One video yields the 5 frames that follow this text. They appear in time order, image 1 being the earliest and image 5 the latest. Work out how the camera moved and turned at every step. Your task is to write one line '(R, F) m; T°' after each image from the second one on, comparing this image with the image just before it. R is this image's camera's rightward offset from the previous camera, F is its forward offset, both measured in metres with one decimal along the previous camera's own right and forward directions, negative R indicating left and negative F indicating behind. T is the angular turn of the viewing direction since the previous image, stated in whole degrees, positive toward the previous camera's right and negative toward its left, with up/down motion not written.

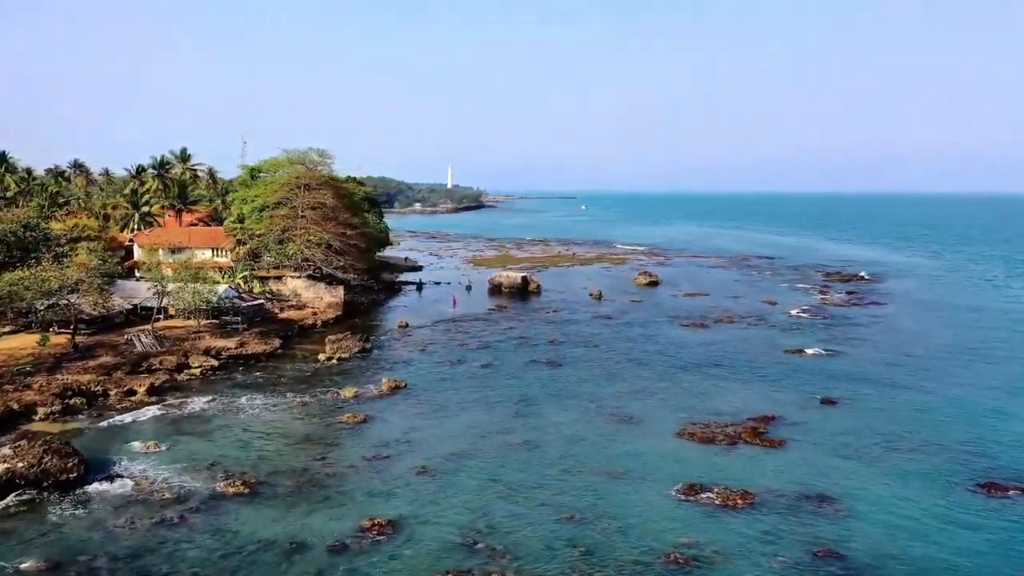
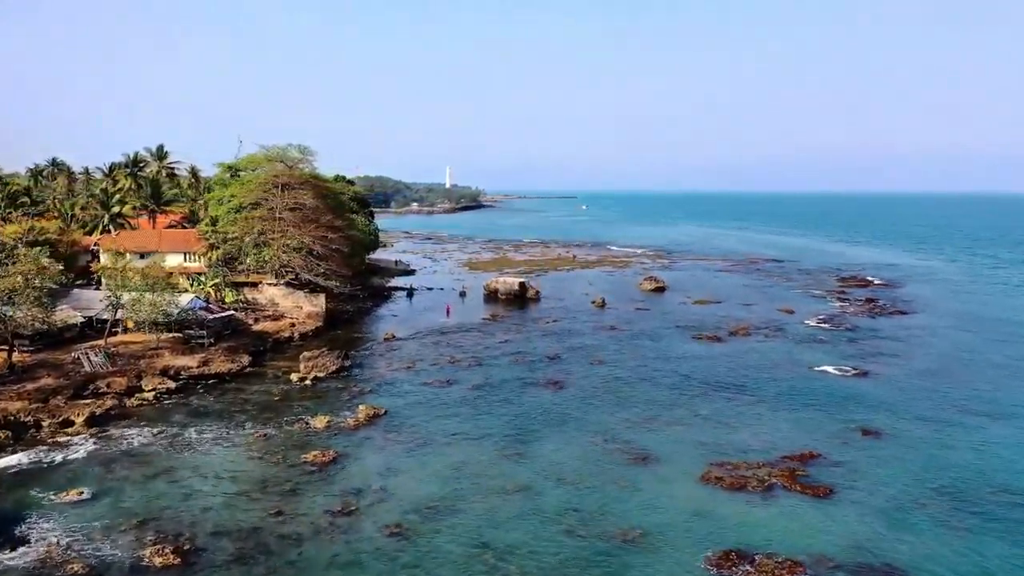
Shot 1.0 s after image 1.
(+0.2, +5.0) m; 0°
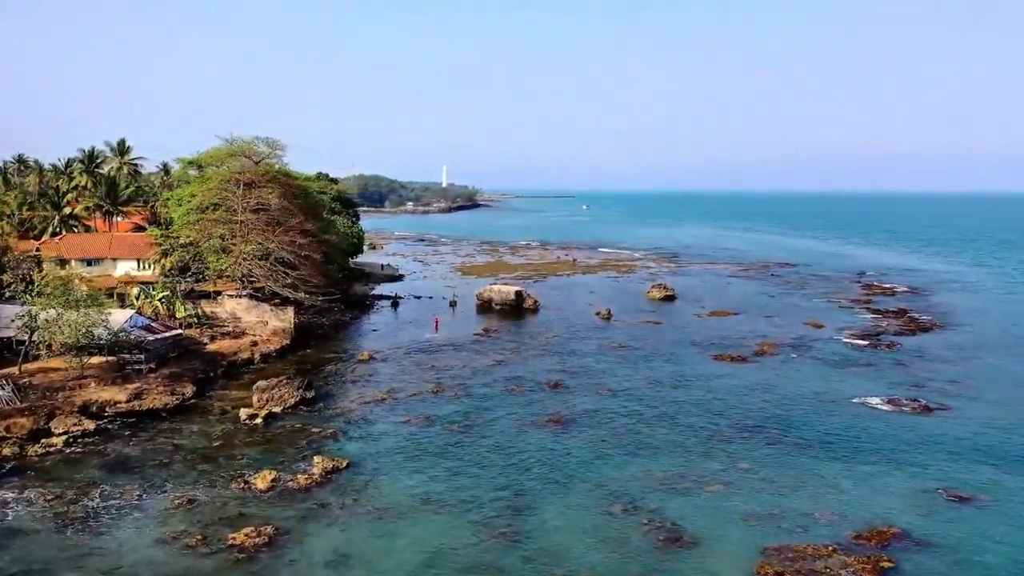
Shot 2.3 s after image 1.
(+0.2, +6.9) m; 0°
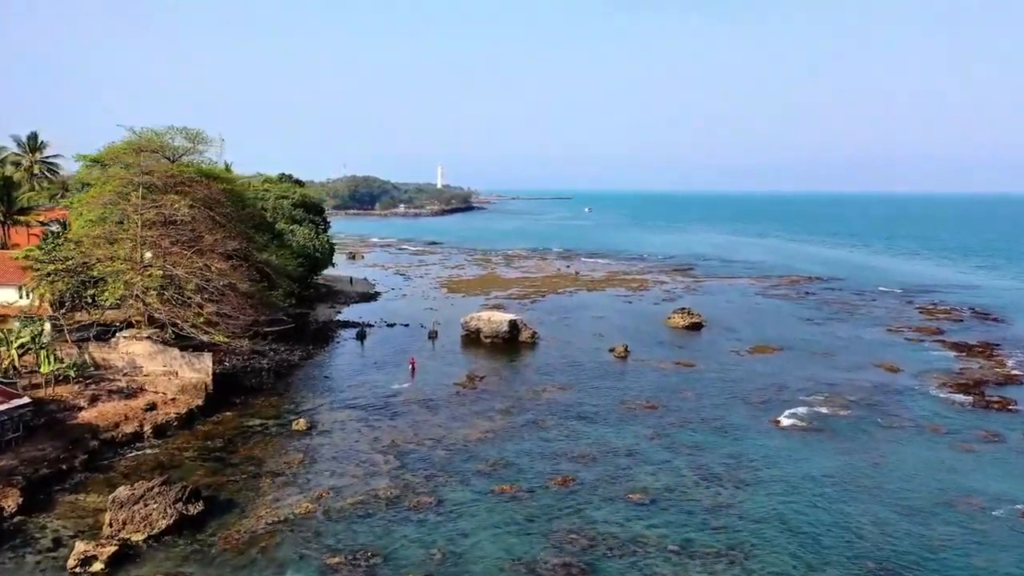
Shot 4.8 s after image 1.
(+0.3, +12.4) m; 0°
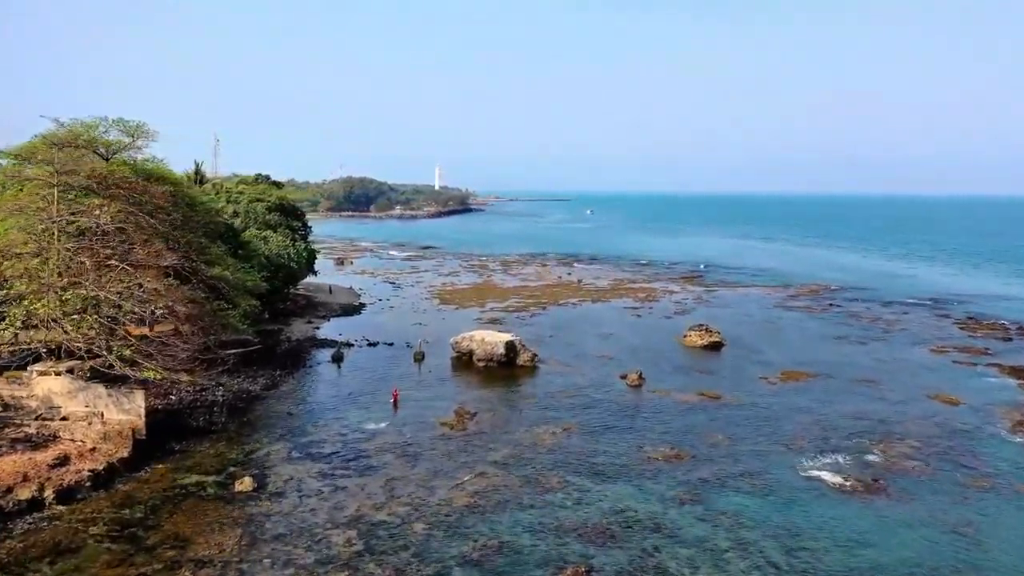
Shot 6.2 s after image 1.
(+0.1, +6.5) m; 0°
